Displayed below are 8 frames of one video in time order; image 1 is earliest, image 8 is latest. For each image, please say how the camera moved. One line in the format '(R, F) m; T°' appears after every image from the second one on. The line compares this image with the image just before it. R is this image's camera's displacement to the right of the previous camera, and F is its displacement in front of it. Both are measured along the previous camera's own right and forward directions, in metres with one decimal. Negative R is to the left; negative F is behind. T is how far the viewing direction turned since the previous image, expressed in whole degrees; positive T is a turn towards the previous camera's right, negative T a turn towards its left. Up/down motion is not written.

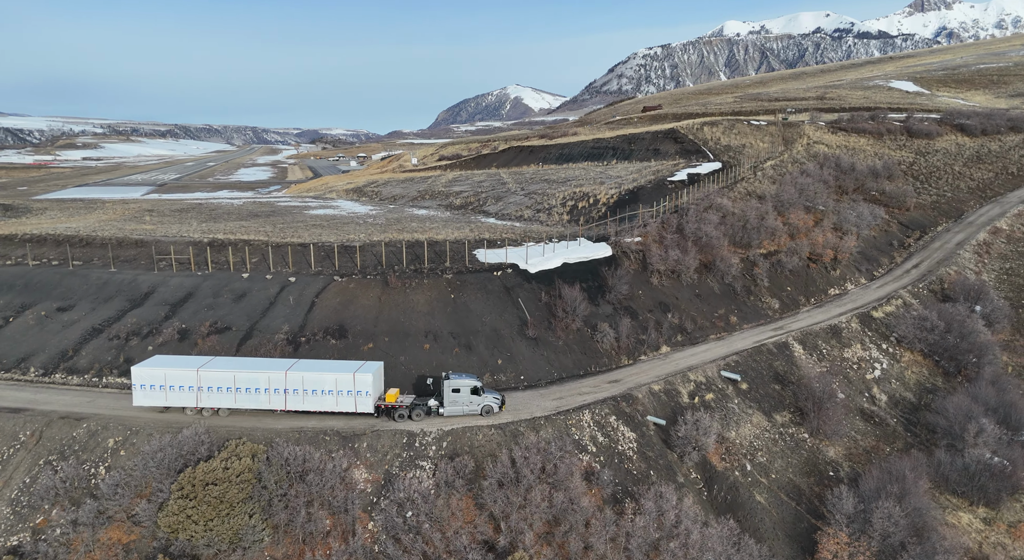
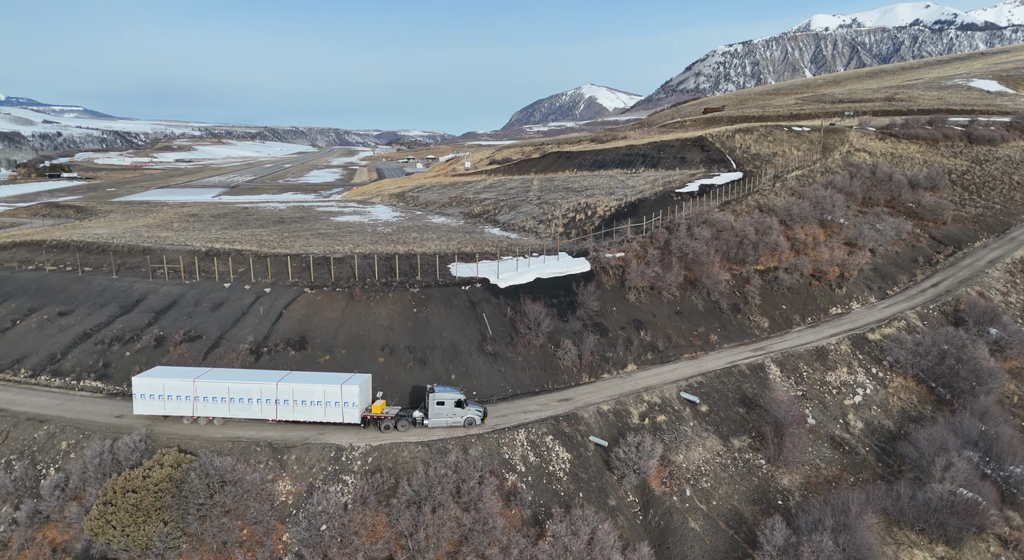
(+3.6, -0.1) m; -4°
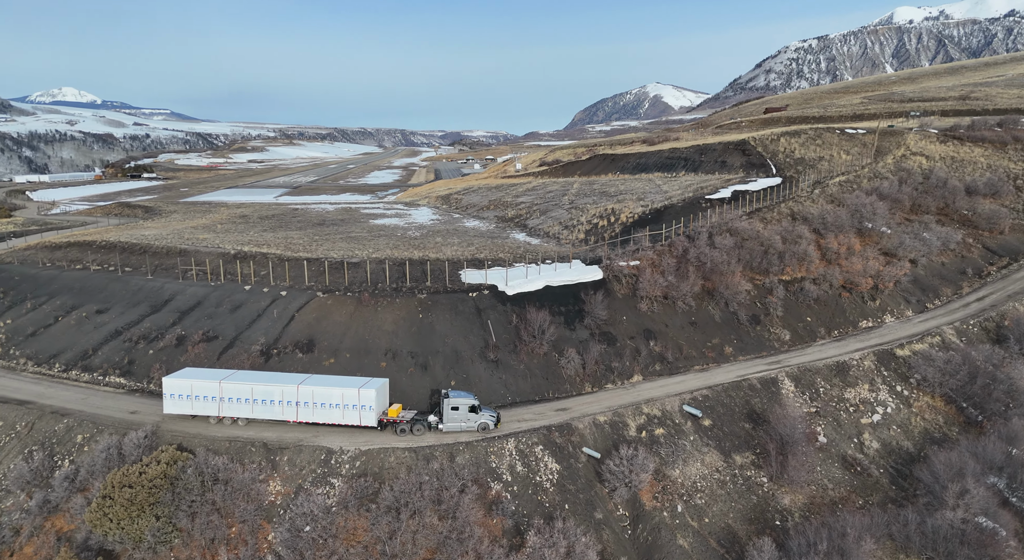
(+1.8, -0.1) m; -4°
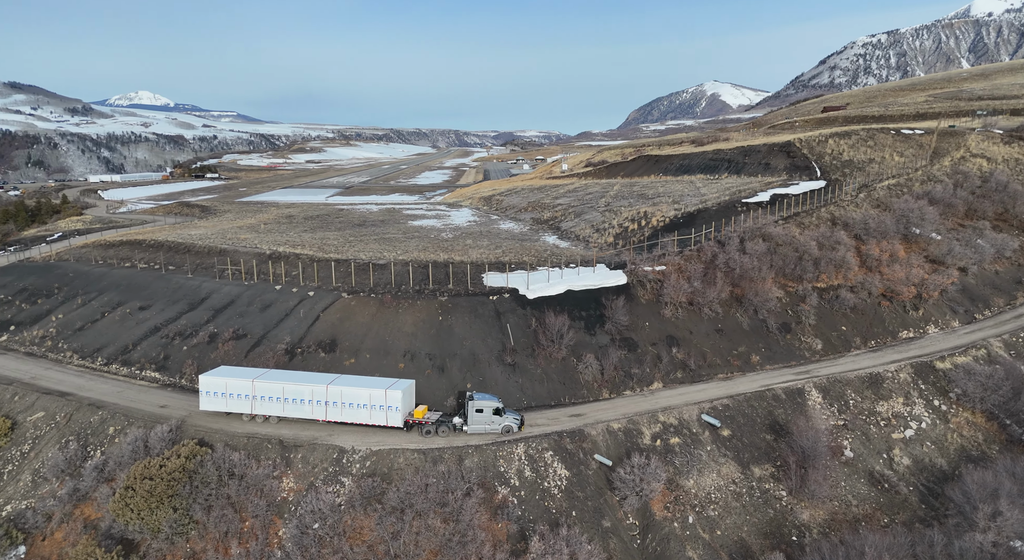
(+1.0, 0.0) m; -4°
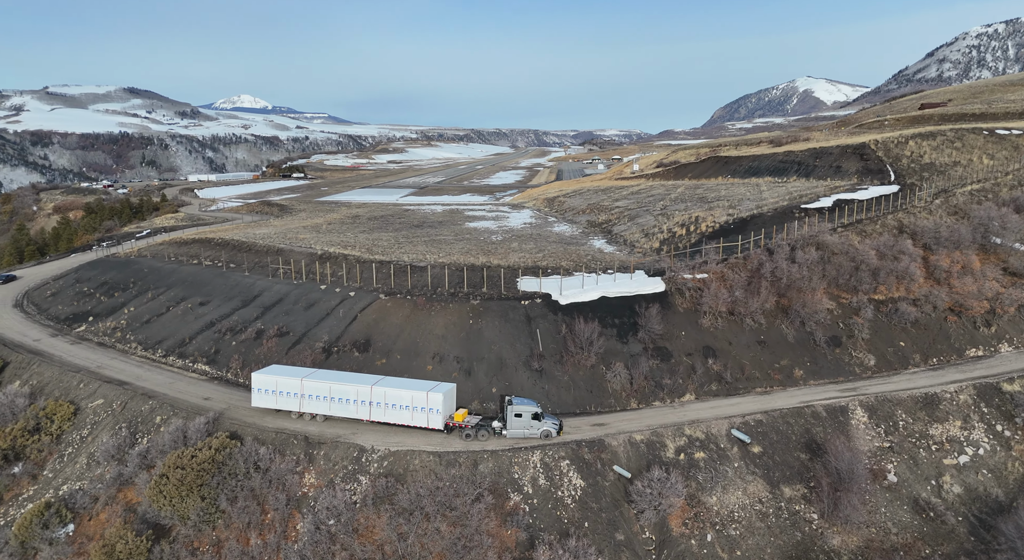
(+1.5, 0.0) m; -6°
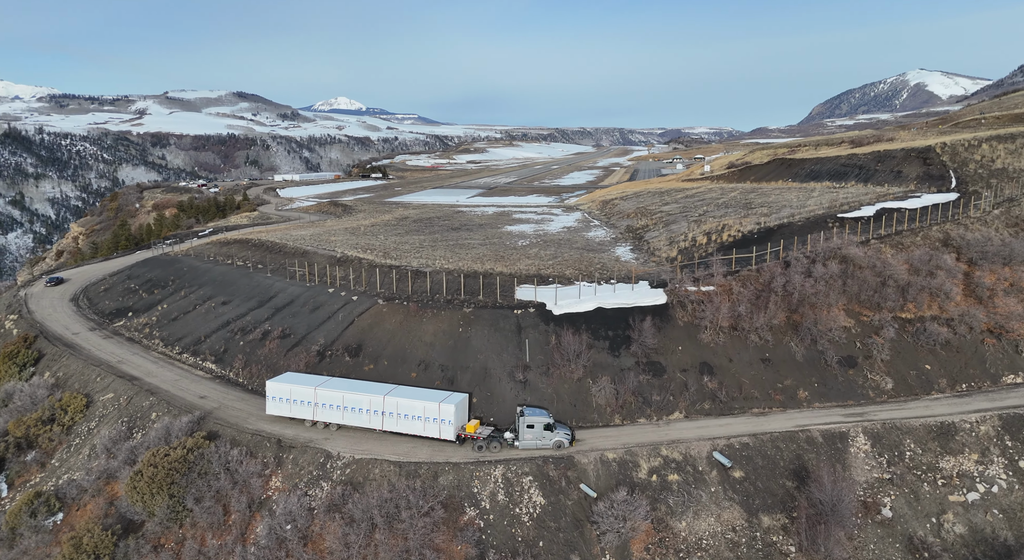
(+3.1, +0.3) m; -5°
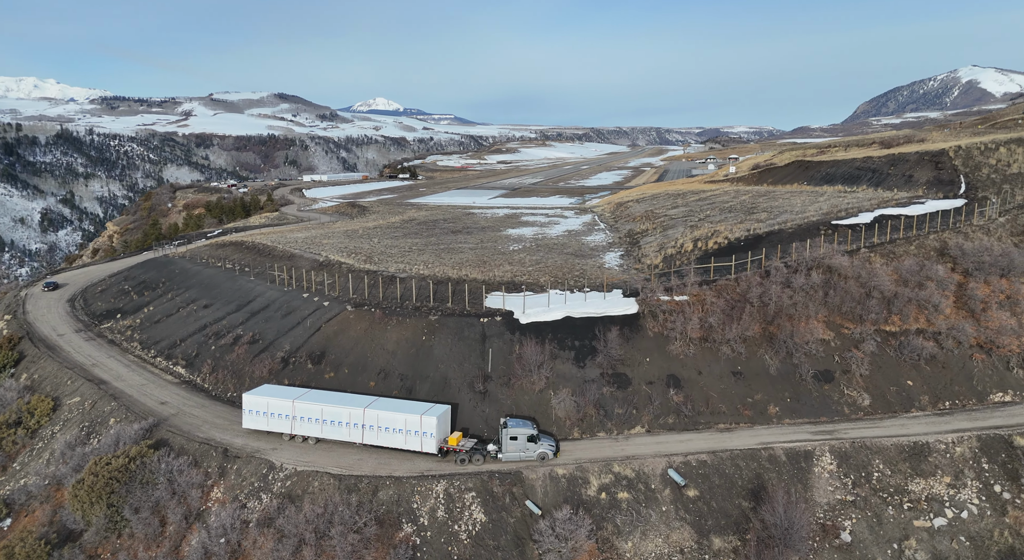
(+2.5, +0.4) m; -2°
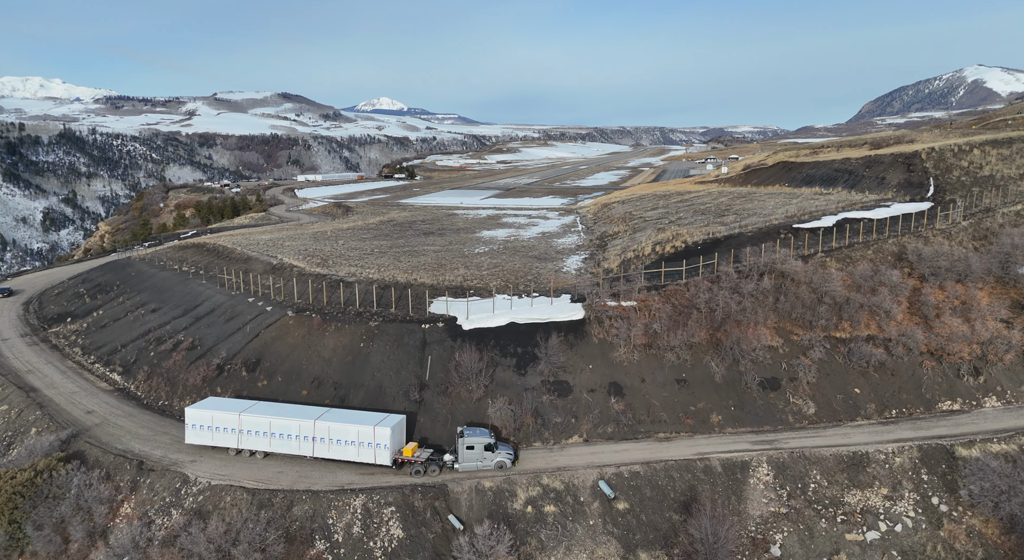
(+2.3, +0.5) m; +1°
